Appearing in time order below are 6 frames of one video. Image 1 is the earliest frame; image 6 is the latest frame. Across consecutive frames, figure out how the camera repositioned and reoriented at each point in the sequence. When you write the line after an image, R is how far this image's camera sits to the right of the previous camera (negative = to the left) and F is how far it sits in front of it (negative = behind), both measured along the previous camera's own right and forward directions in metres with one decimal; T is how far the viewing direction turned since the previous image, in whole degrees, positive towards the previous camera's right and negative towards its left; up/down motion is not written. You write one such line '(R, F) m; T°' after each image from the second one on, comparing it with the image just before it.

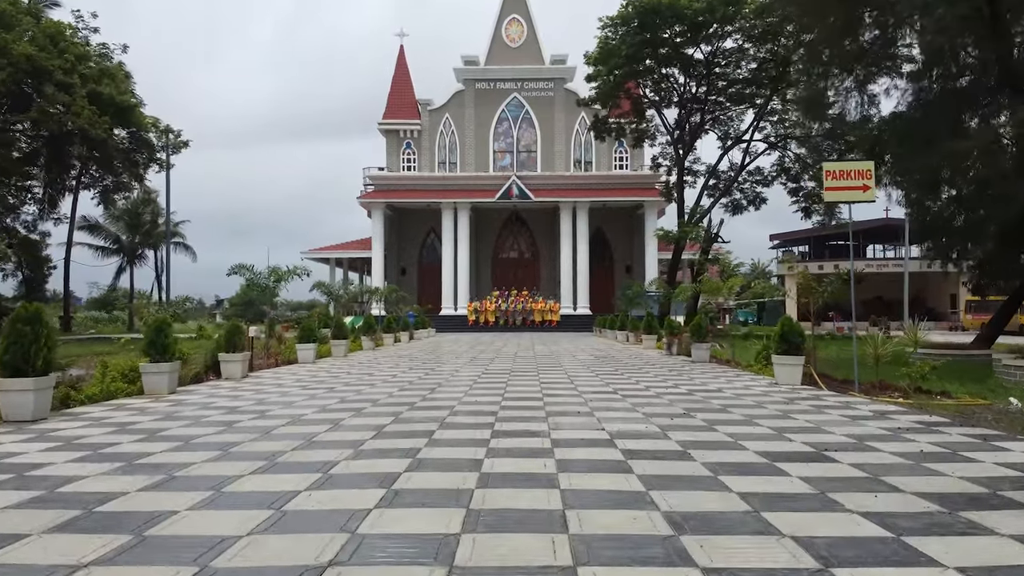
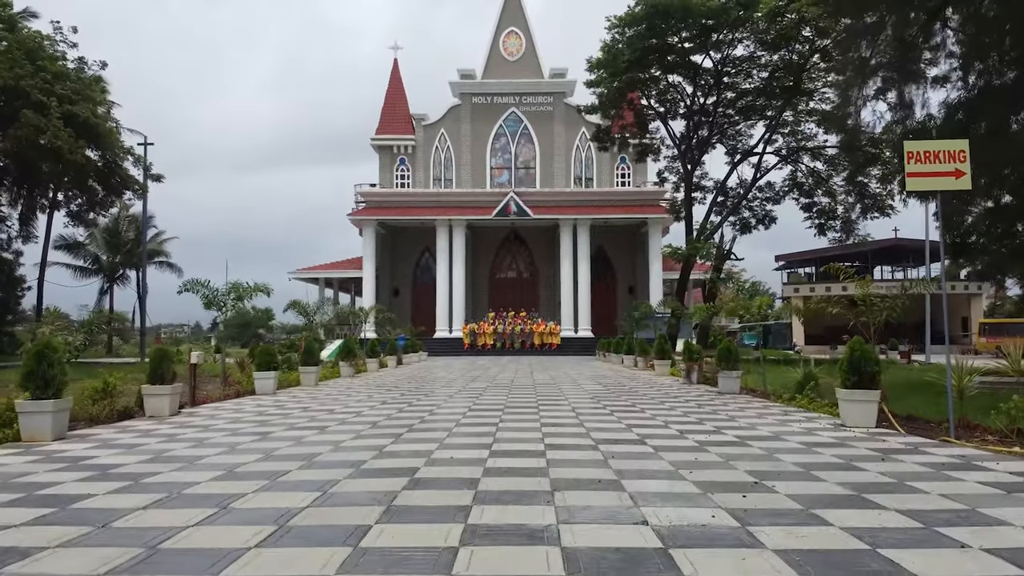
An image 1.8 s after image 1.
(0.0, +1.2) m; 0°
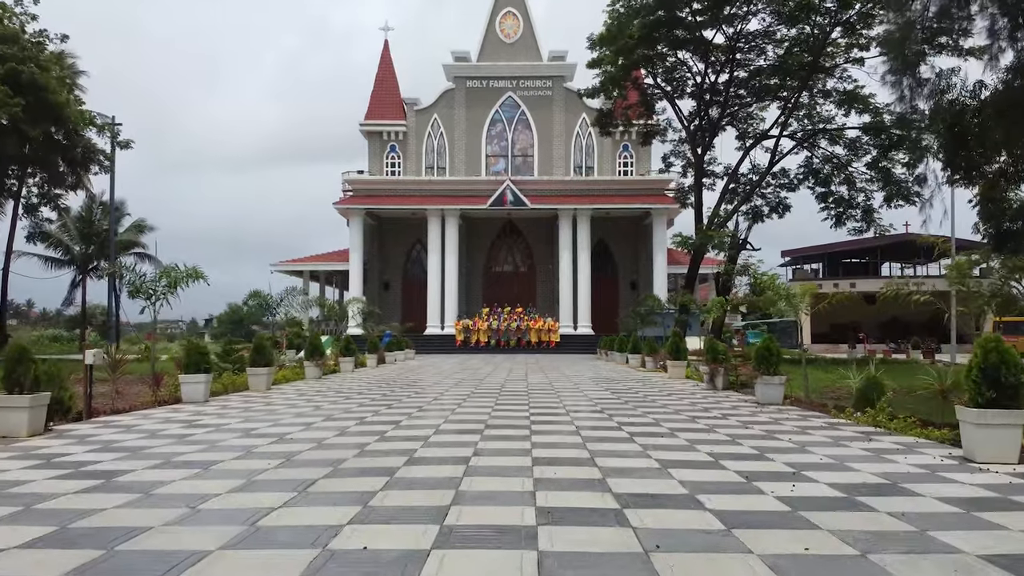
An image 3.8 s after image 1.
(+0.1, +1.3) m; 0°
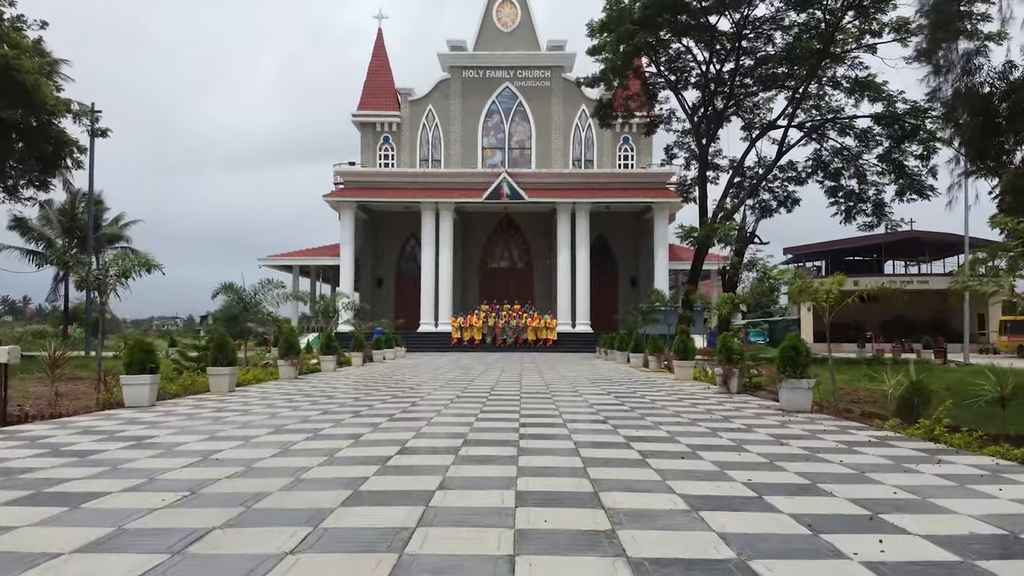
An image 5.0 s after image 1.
(+0.1, +0.7) m; 0°
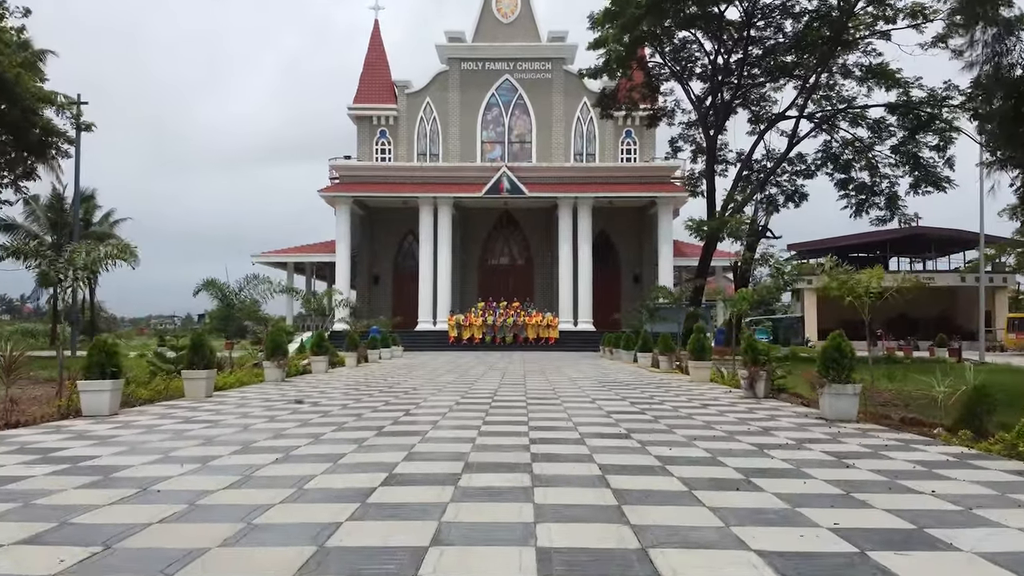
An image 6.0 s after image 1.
(0.0, +0.6) m; 0°
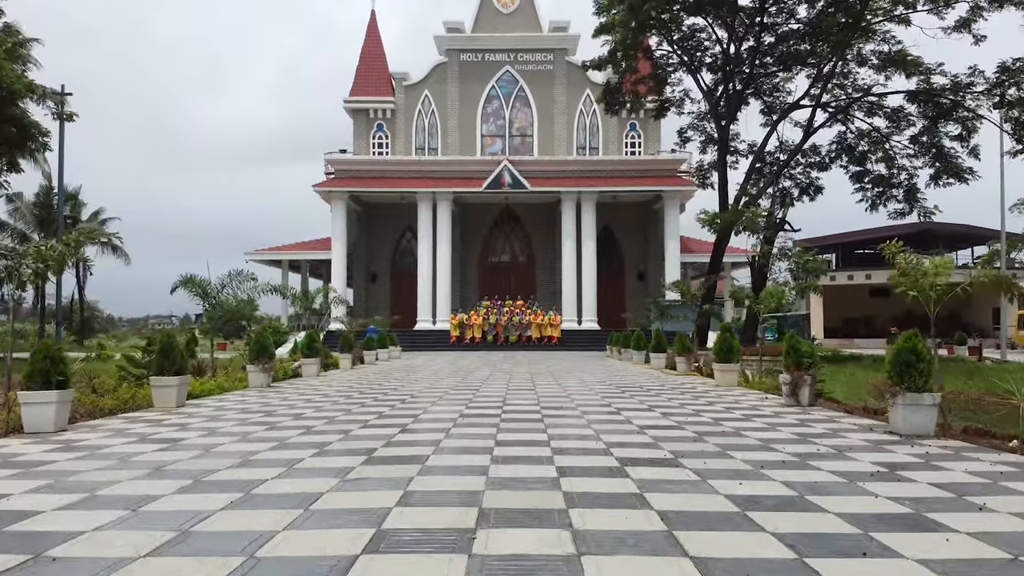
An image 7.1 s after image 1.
(-0.1, +0.7) m; 0°
